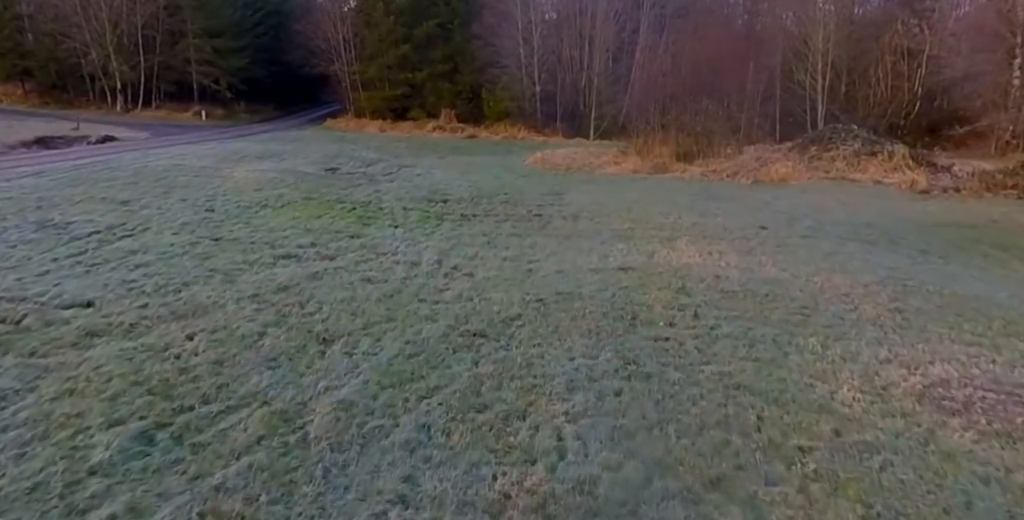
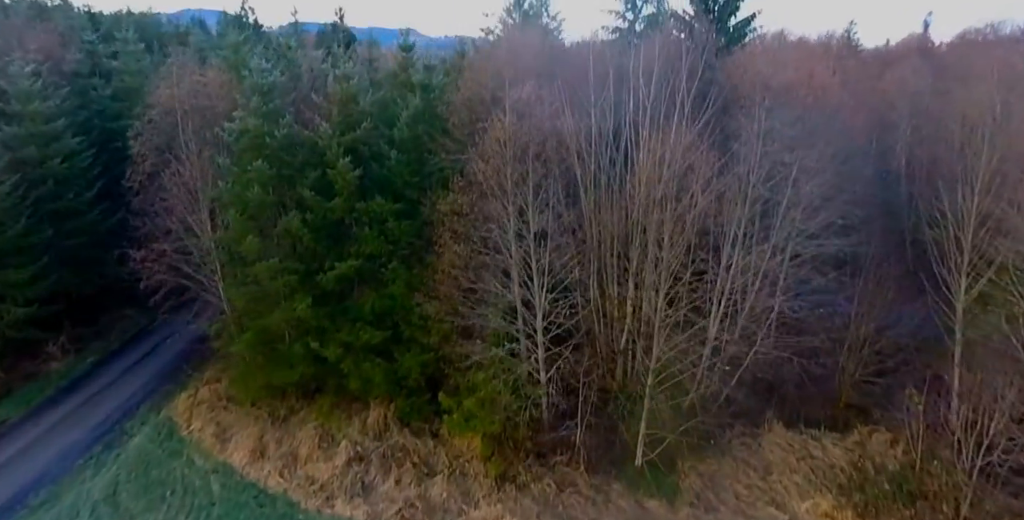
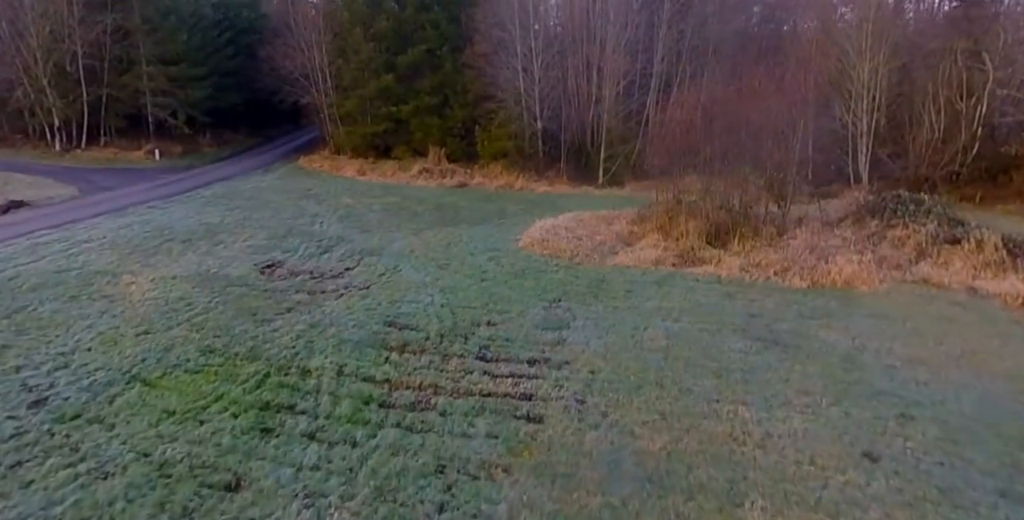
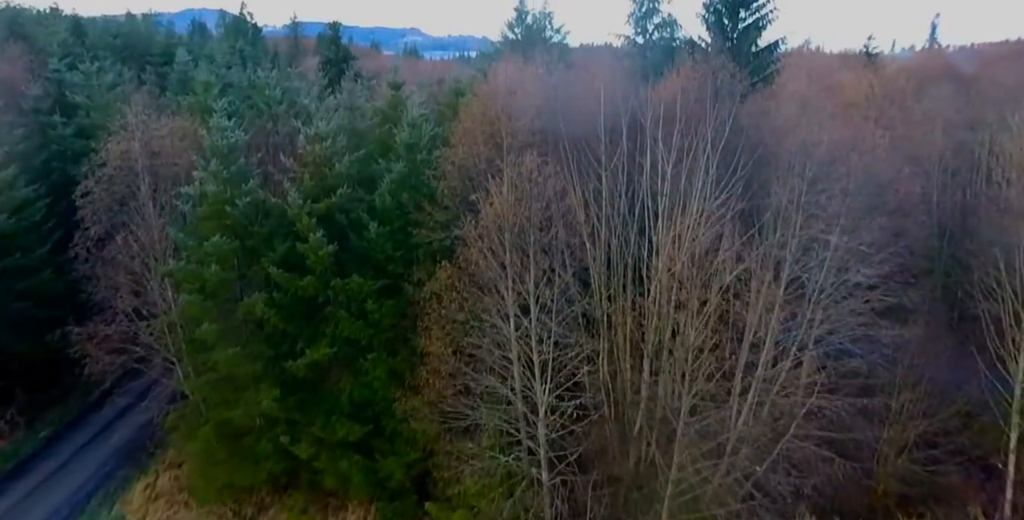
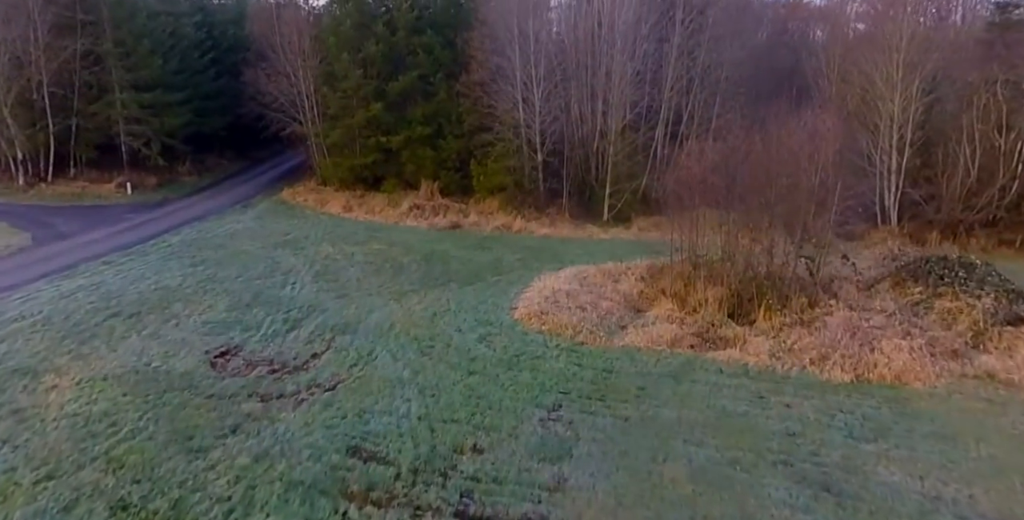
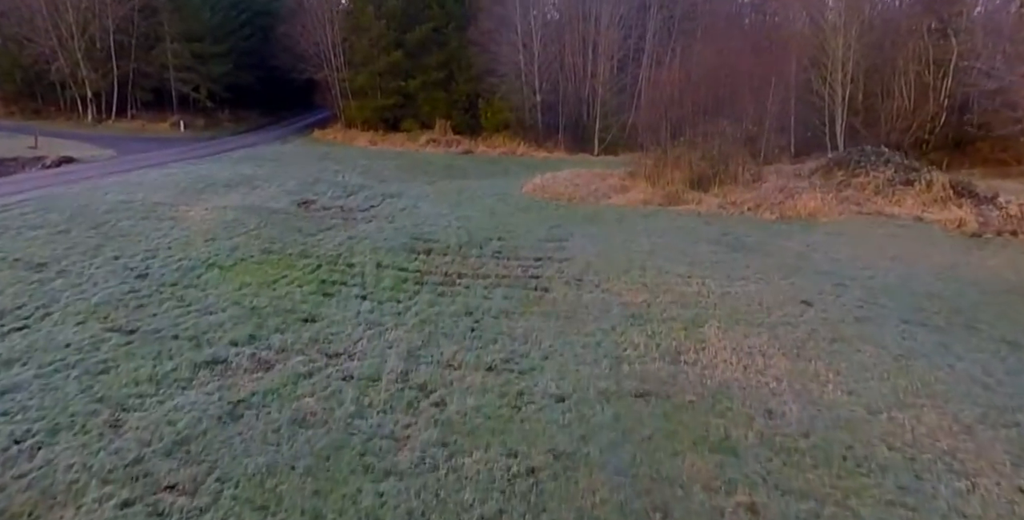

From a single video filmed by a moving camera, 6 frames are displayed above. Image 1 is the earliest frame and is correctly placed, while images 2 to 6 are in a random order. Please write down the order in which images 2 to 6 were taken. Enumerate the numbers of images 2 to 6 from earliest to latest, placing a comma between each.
6, 3, 5, 2, 4
